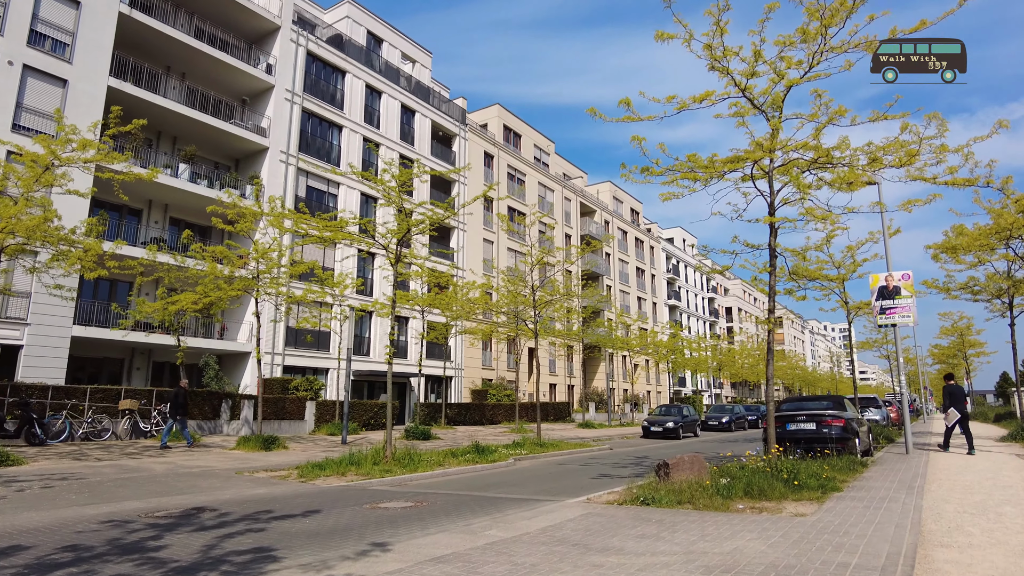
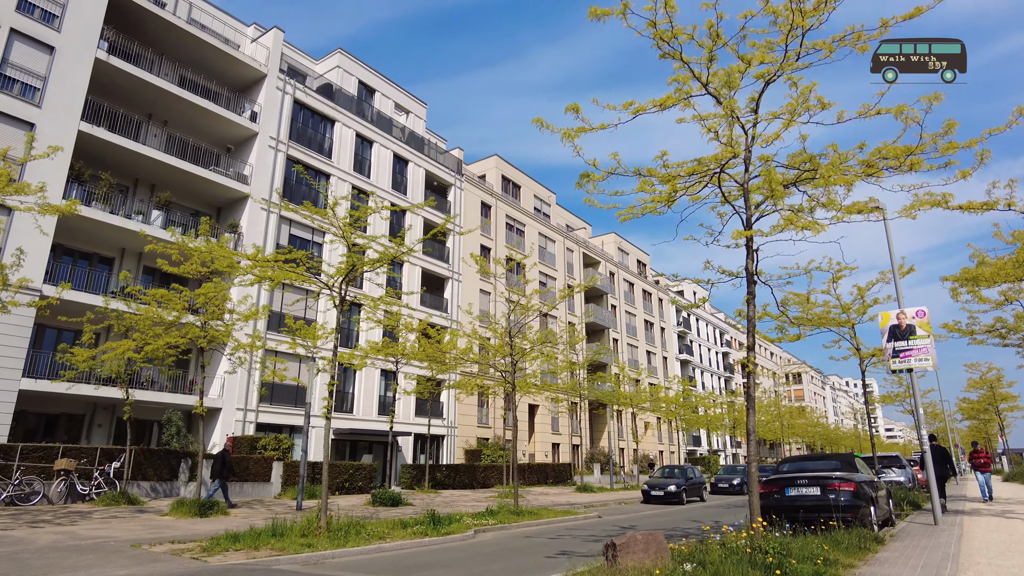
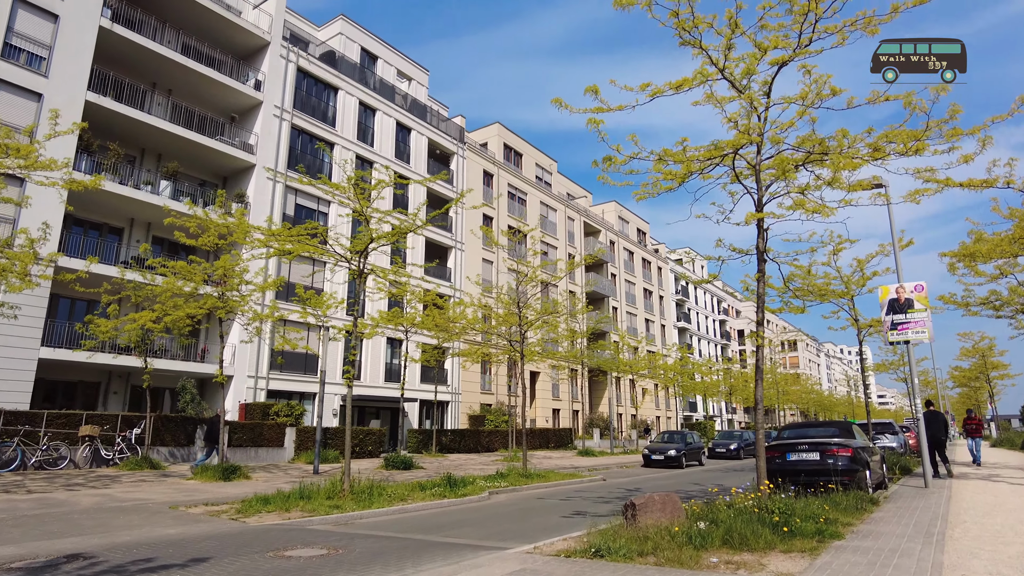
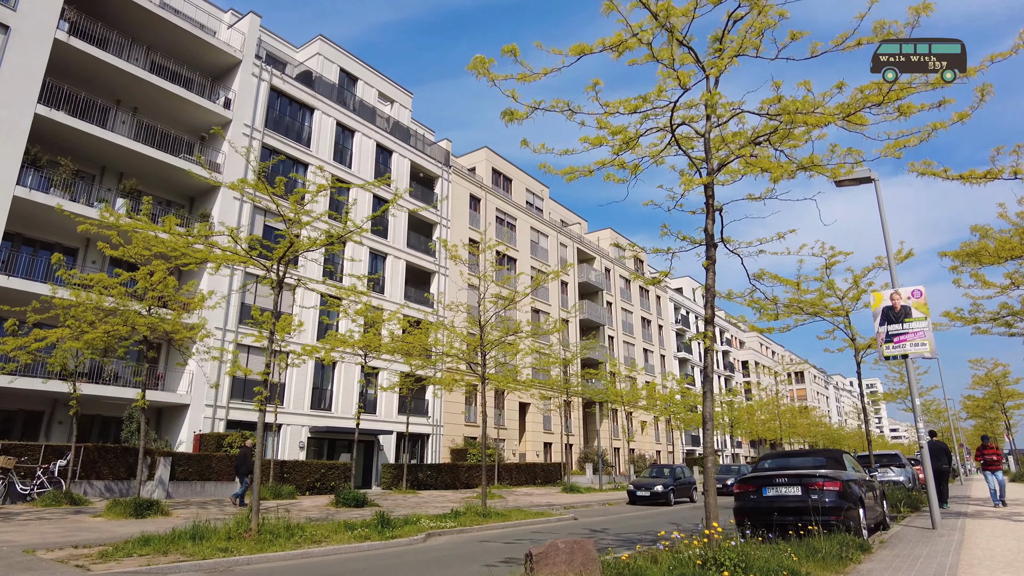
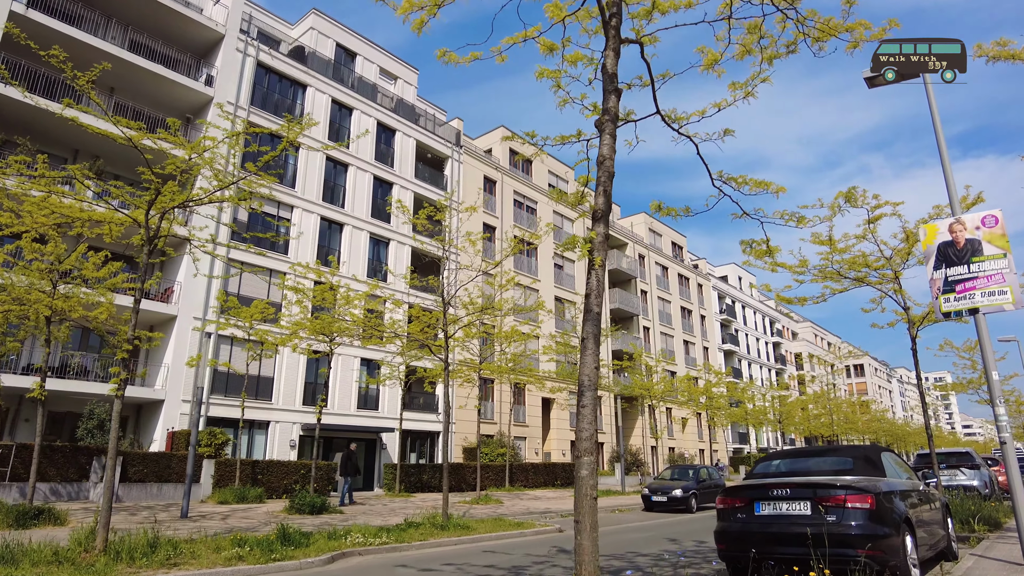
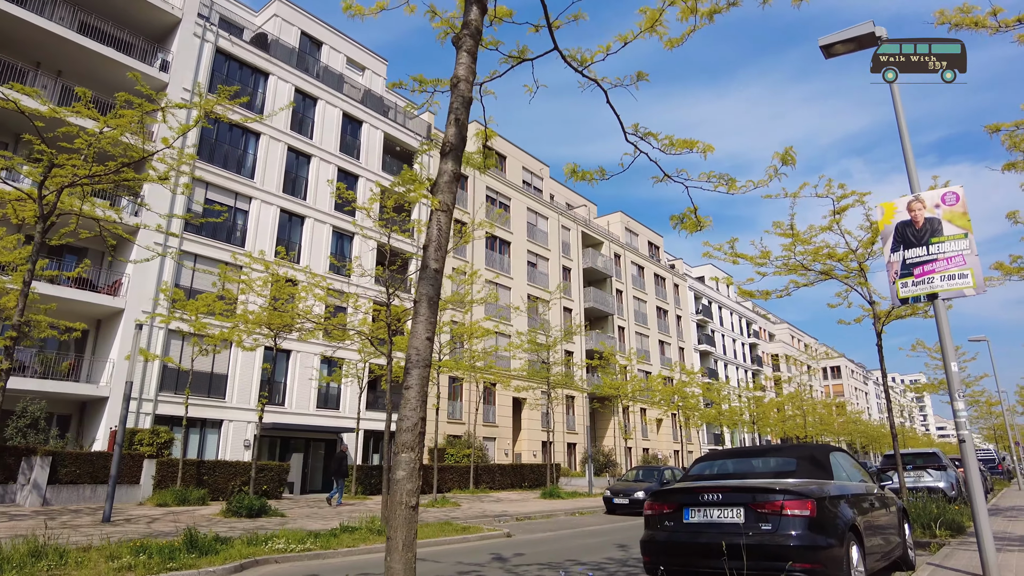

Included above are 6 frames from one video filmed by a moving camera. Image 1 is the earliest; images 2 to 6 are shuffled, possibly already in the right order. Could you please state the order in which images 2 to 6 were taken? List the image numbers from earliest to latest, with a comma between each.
3, 2, 4, 5, 6
